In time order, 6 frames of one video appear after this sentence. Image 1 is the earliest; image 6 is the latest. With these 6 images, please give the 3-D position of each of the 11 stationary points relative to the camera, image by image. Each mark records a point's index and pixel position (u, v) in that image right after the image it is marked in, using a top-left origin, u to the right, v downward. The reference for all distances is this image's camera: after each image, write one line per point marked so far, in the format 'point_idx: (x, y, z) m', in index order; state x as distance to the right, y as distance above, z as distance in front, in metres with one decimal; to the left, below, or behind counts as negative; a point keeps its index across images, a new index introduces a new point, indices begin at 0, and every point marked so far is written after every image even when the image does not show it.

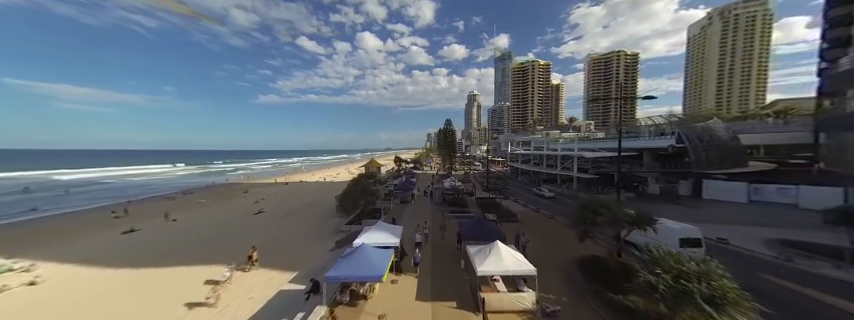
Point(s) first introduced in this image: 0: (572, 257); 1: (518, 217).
0: (+6.1, -4.1, +8.9) m
1: (+6.3, -4.0, +14.8) m
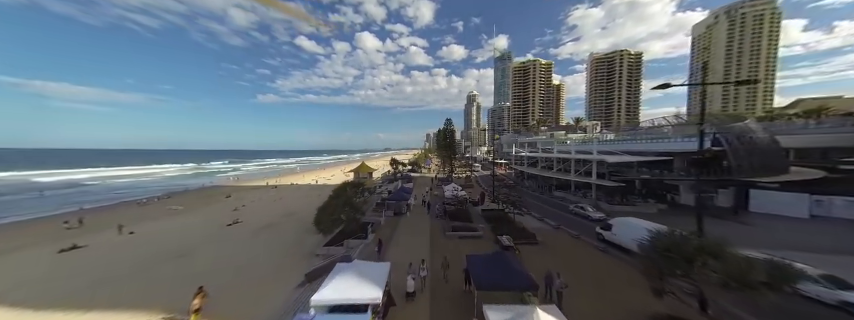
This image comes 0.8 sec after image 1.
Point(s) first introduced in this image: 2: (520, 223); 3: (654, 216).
0: (+6.0, -4.4, +6.1) m
1: (+6.2, -4.4, +11.9) m
2: (+6.2, -4.3, +14.0) m
3: (+16.9, -4.1, +15.7) m
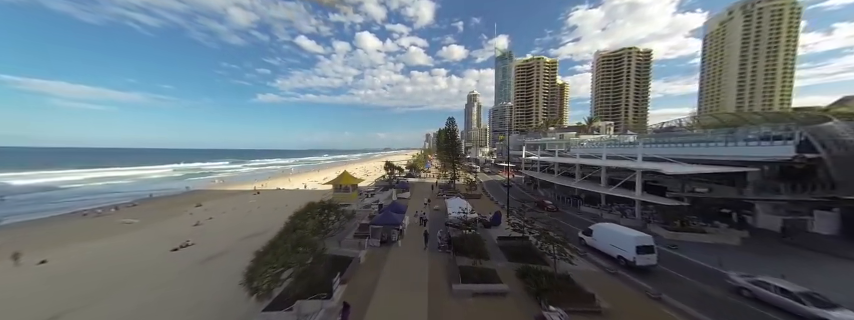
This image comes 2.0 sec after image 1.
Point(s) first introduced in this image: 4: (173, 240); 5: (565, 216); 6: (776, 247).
0: (+5.9, -5.1, +1.8) m
1: (+6.1, -5.0, +7.6) m
2: (+6.1, -4.9, +9.7) m
3: (+16.7, -4.8, +11.3) m
4: (-23.4, -7.1, +19.4) m
5: (+11.8, -4.8, +18.1) m
6: (+19.0, -4.8, +11.6) m
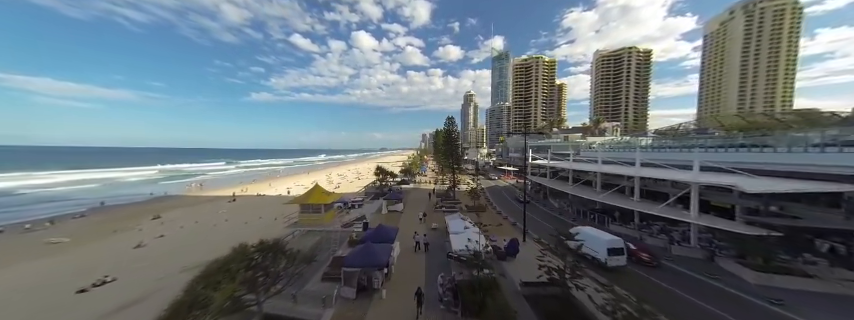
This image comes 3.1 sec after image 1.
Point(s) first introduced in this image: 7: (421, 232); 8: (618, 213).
0: (+6.0, -5.7, -1.9) m
1: (+6.0, -5.7, +3.9) m
2: (+6.0, -5.5, +6.1) m
3: (+16.6, -5.4, +7.9) m
4: (-23.7, -7.7, +15.2) m
5: (+11.5, -5.4, +14.5) m
6: (+18.9, -5.5, +8.2) m
7: (-0.5, -5.8, +17.1) m
8: (+15.9, -4.4, +17.7) m
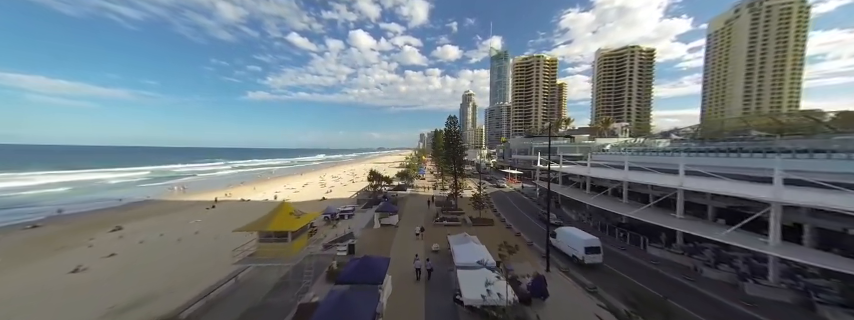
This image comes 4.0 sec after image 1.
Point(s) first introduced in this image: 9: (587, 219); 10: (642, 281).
0: (+6.1, -6.2, -4.8) m
1: (+6.1, -6.2, +1.0) m
2: (+6.0, -6.1, +3.2) m
3: (+16.6, -6.0, +5.1) m
4: (-23.7, -8.1, +12.1) m
5: (+11.4, -6.0, +11.7) m
6: (+18.9, -6.0, +5.4) m
7: (-0.6, -6.3, +14.1) m
8: (+15.9, -4.9, +14.9) m
9: (+15.0, -5.4, +19.9) m
10: (+10.7, -6.0, +10.4) m
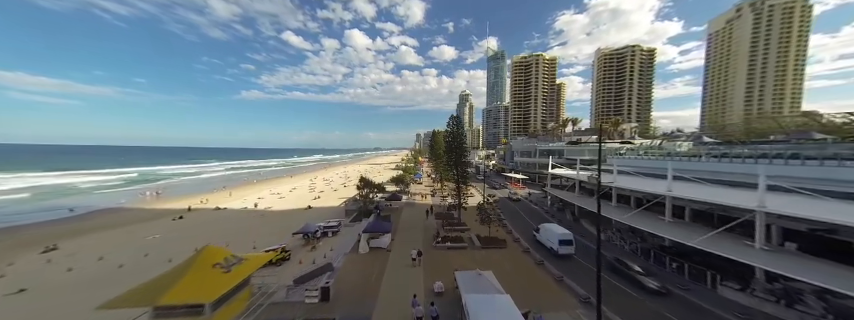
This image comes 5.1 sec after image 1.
0: (+6.5, -6.8, -8.1) m
1: (+6.3, -6.8, -2.3) m
2: (+6.3, -6.7, -0.2) m
3: (+16.8, -6.6, +2.0) m
4: (-23.6, -8.7, +8.2) m
5: (+11.5, -6.5, +8.4) m
6: (+19.1, -6.6, +2.3) m
7: (-0.5, -6.9, +10.7) m
8: (+15.9, -5.5, +11.8) m
9: (+15.0, -6.0, +16.7) m
10: (+10.8, -6.6, +7.2) m
